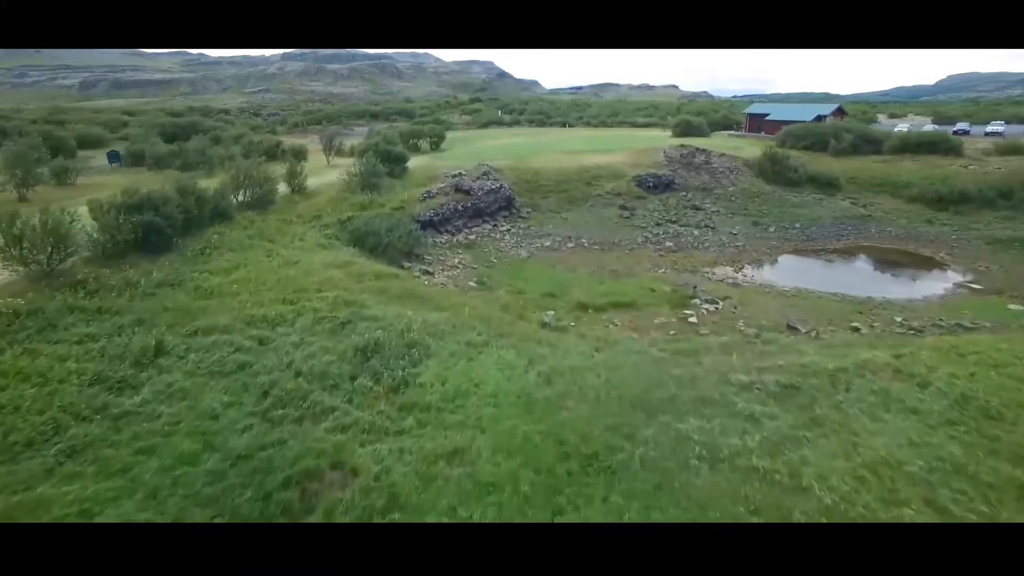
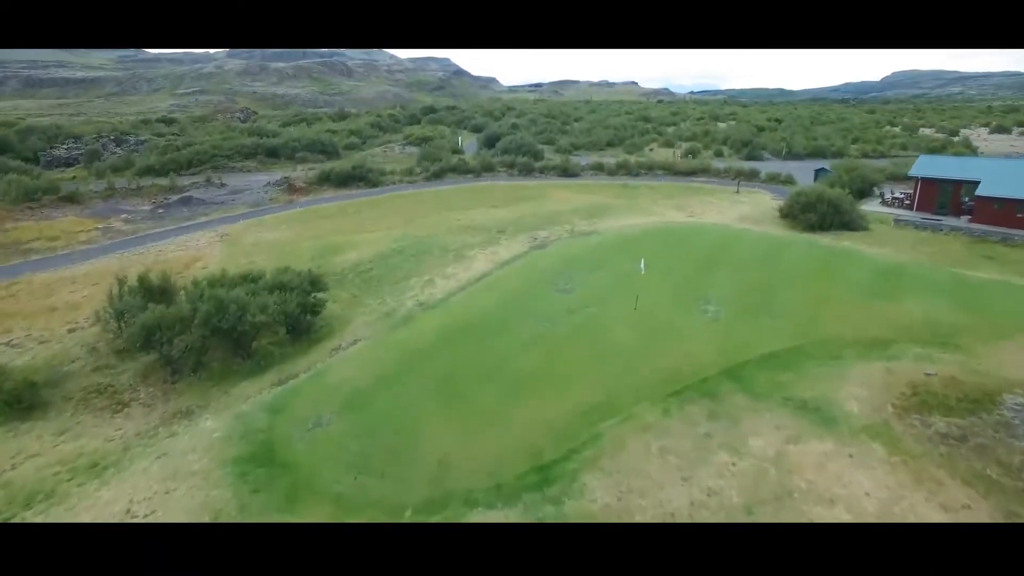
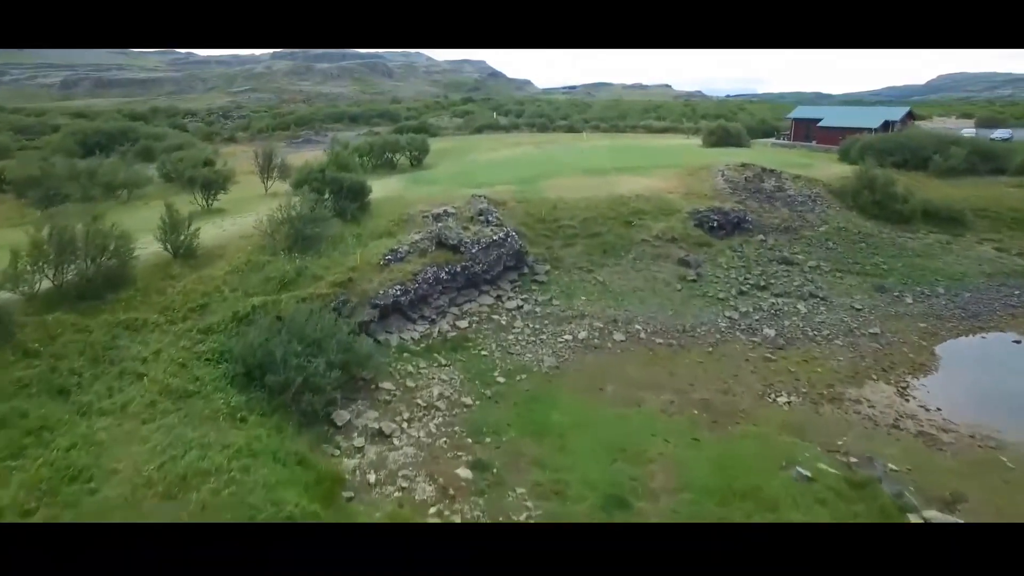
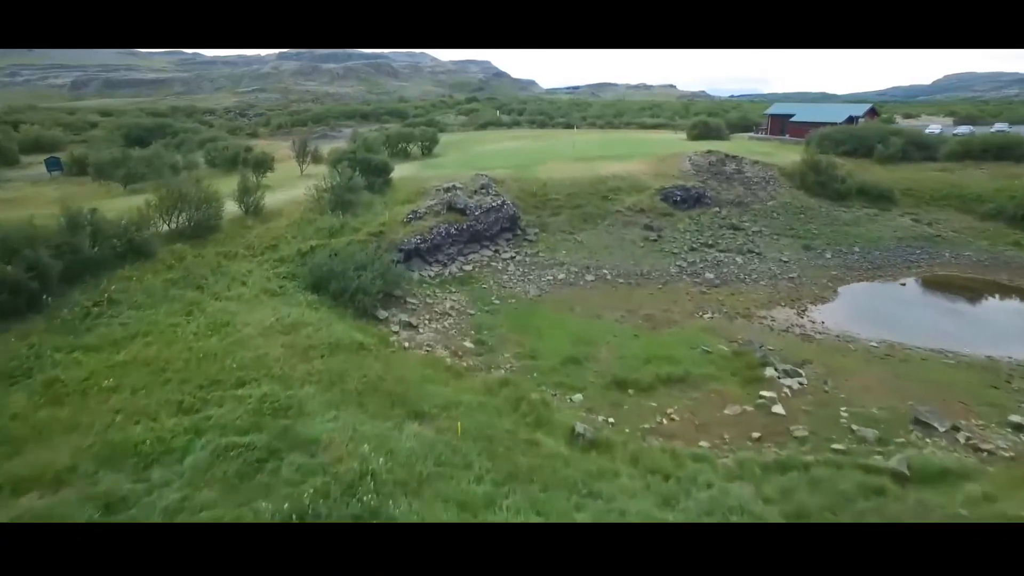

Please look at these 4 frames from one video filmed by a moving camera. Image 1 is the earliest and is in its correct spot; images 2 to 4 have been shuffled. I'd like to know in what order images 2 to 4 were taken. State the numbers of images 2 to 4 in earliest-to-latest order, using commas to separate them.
4, 3, 2
